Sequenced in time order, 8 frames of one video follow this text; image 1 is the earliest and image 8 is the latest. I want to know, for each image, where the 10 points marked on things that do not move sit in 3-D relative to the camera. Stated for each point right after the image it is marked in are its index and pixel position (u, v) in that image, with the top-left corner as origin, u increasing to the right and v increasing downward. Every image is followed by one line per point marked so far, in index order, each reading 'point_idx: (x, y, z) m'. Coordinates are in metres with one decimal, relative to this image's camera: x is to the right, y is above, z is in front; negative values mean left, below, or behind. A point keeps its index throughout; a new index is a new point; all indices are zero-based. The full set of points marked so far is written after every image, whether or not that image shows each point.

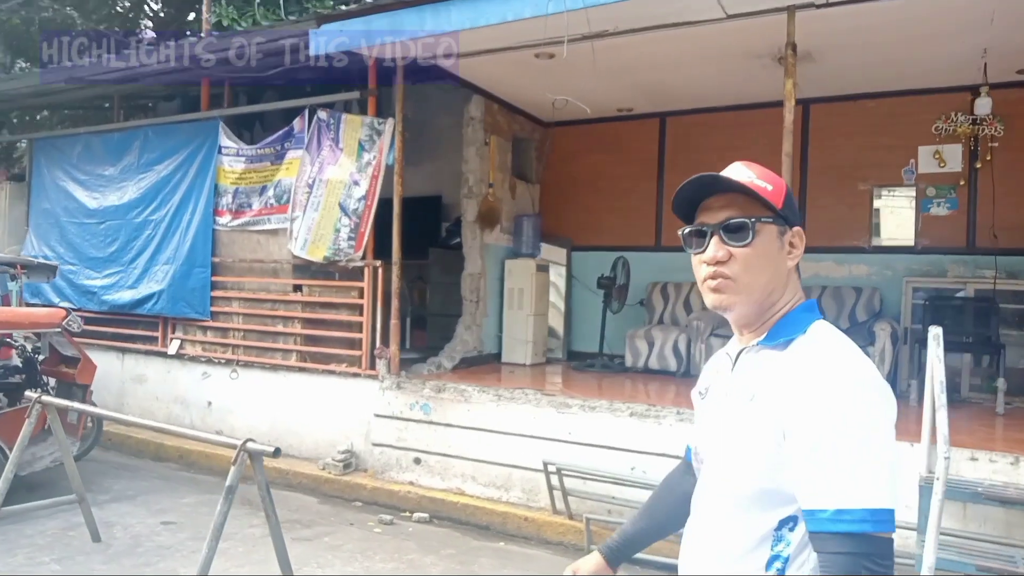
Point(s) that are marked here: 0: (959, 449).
0: (+2.3, -0.8, +3.8) m
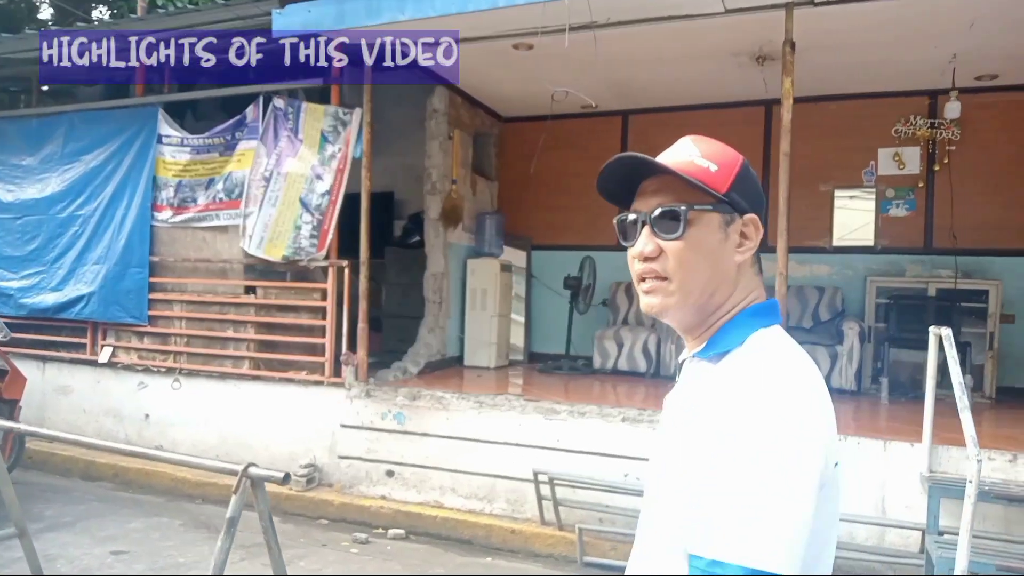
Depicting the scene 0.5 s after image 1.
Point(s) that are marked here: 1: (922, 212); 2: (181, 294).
0: (+2.3, -0.8, +3.8) m
1: (+3.3, +0.6, +6.1) m
2: (-2.6, -0.1, +5.8) m
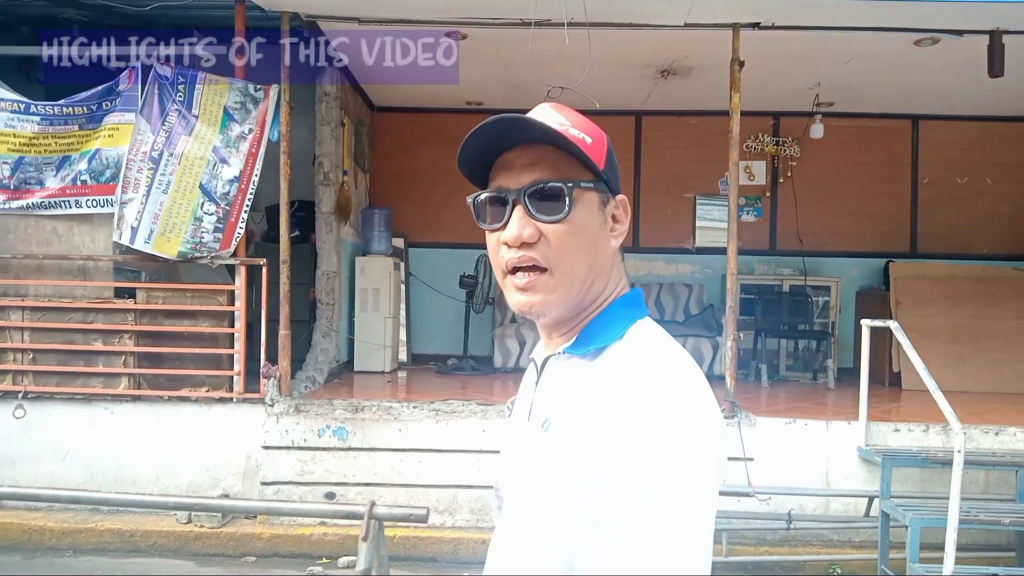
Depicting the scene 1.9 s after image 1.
0: (+2.2, -0.8, +4.5) m
1: (+2.4, +0.6, +6.9) m
2: (-3.0, -0.1, +4.7) m
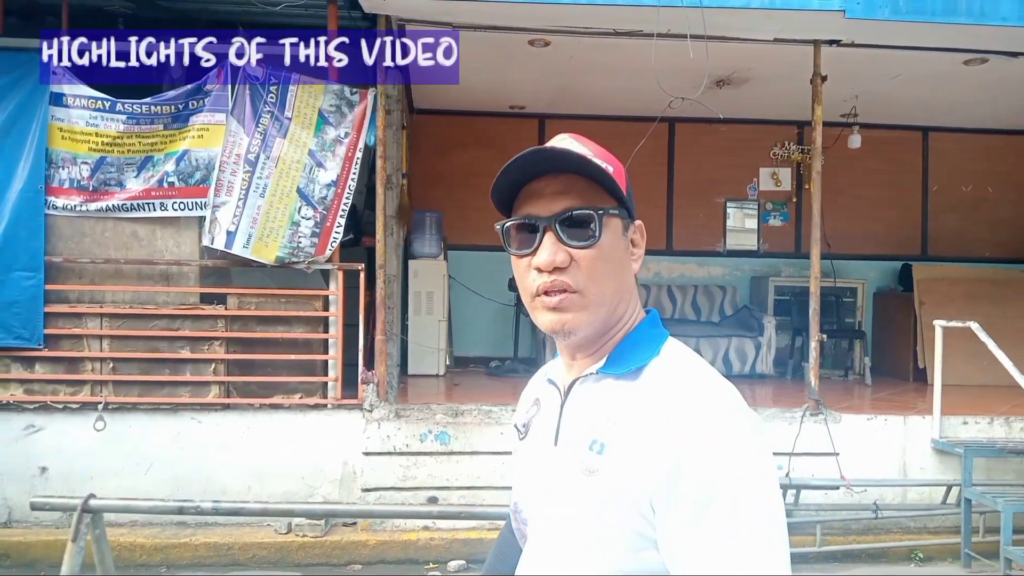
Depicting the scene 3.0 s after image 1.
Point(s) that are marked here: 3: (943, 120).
0: (+2.8, -0.8, +4.8) m
1: (+2.7, +0.6, +7.2) m
2: (-2.4, -0.1, +4.5) m
3: (+4.0, +1.6, +7.0) m
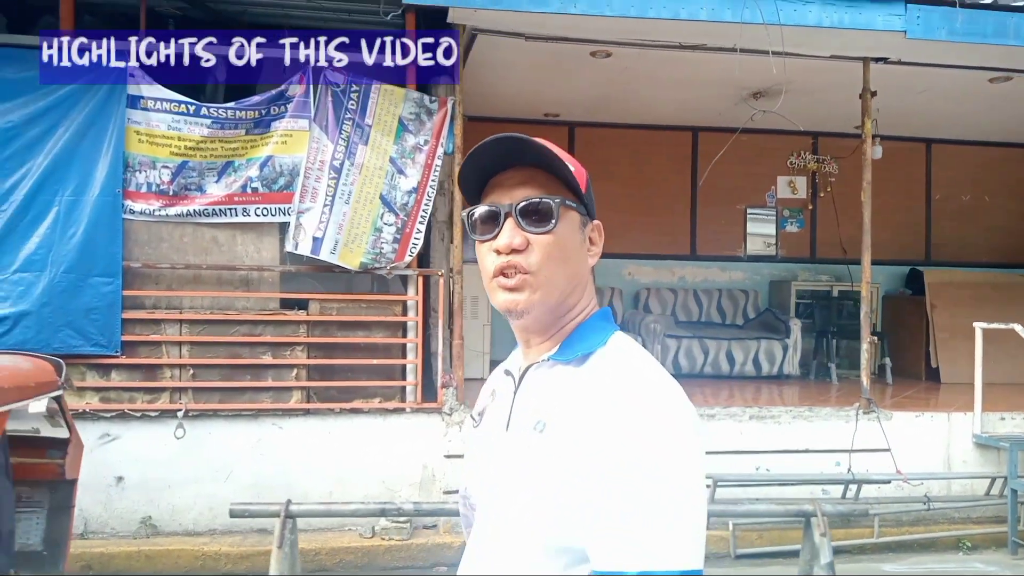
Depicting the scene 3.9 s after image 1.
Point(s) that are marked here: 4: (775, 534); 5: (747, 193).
0: (+3.3, -0.8, +5.1) m
1: (+3.0, +0.6, +7.6) m
2: (-2.0, -0.2, +4.4) m
3: (+4.3, +1.5, +7.4) m
4: (+1.7, -1.6, +4.8) m
5: (+2.3, +0.9, +7.5) m
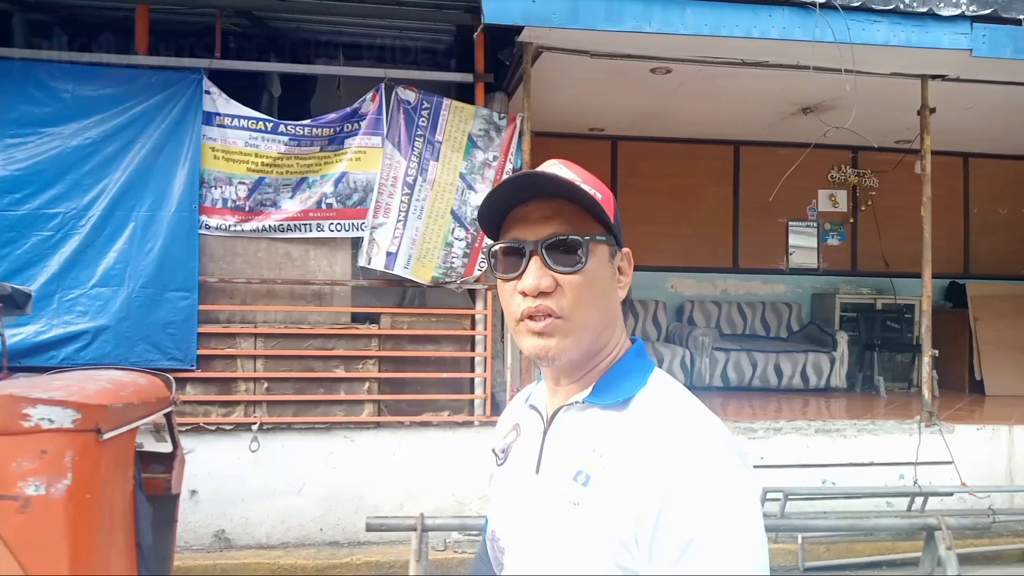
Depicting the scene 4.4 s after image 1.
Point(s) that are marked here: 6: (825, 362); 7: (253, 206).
0: (+3.7, -0.9, +5.1) m
1: (+3.4, +0.5, +7.6) m
2: (-1.5, -0.2, +4.5) m
3: (+4.7, +1.4, +7.5) m
4: (+2.1, -1.7, +4.8) m
5: (+2.8, +0.8, +7.5) m
6: (+2.8, -0.7, +6.7) m
7: (-1.5, +0.5, +4.4) m
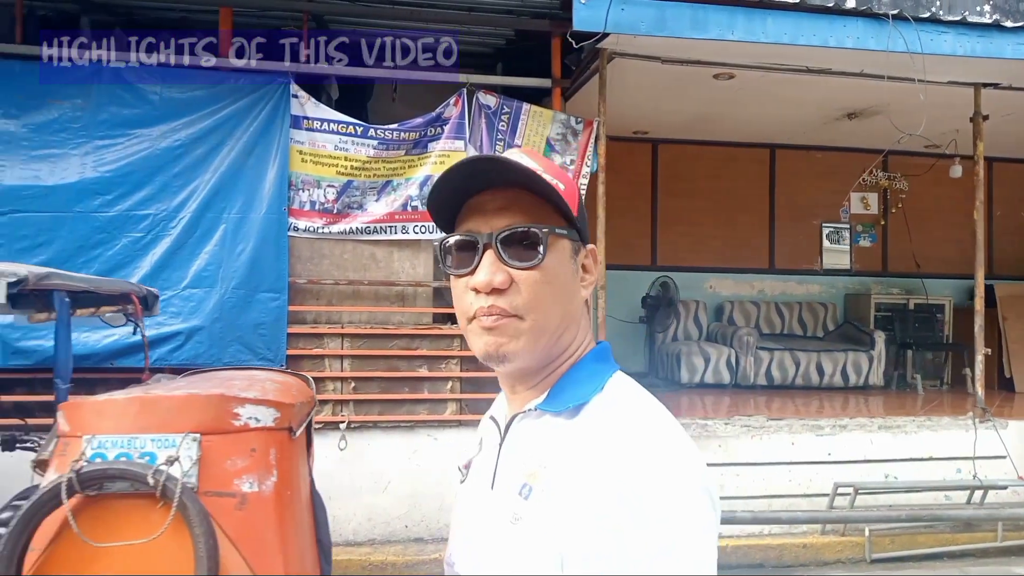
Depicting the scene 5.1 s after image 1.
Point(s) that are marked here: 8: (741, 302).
0: (+4.2, -0.9, +5.3) m
1: (+3.8, +0.5, +7.8) m
2: (-1.0, -0.2, +4.5) m
3: (+5.1, +1.4, +7.7) m
4: (+2.6, -1.7, +5.0) m
5: (+3.2, +0.8, +7.7) m
6: (+3.2, -0.7, +6.9) m
7: (-1.0, +0.5, +4.5) m
8: (+2.3, -0.1, +7.4) m
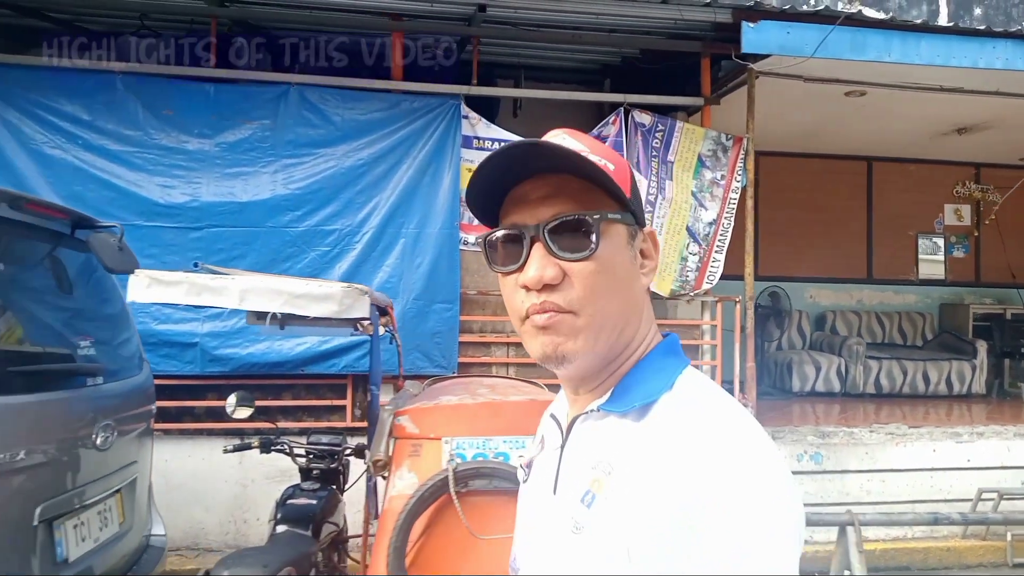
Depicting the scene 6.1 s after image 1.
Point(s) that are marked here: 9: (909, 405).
0: (+5.2, -1.0, +5.5) m
1: (+4.9, +0.3, +7.9) m
2: (0.0, -0.3, +4.7) m
3: (+6.2, +1.3, +7.8) m
4: (+3.6, -1.7, +5.1) m
5: (+4.2, +0.7, +7.9) m
6: (+4.3, -0.8, +7.0) m
7: (0.0, +0.4, +4.7) m
8: (+3.3, -0.2, +7.6) m
9: (+3.5, -1.1, +6.7) m
